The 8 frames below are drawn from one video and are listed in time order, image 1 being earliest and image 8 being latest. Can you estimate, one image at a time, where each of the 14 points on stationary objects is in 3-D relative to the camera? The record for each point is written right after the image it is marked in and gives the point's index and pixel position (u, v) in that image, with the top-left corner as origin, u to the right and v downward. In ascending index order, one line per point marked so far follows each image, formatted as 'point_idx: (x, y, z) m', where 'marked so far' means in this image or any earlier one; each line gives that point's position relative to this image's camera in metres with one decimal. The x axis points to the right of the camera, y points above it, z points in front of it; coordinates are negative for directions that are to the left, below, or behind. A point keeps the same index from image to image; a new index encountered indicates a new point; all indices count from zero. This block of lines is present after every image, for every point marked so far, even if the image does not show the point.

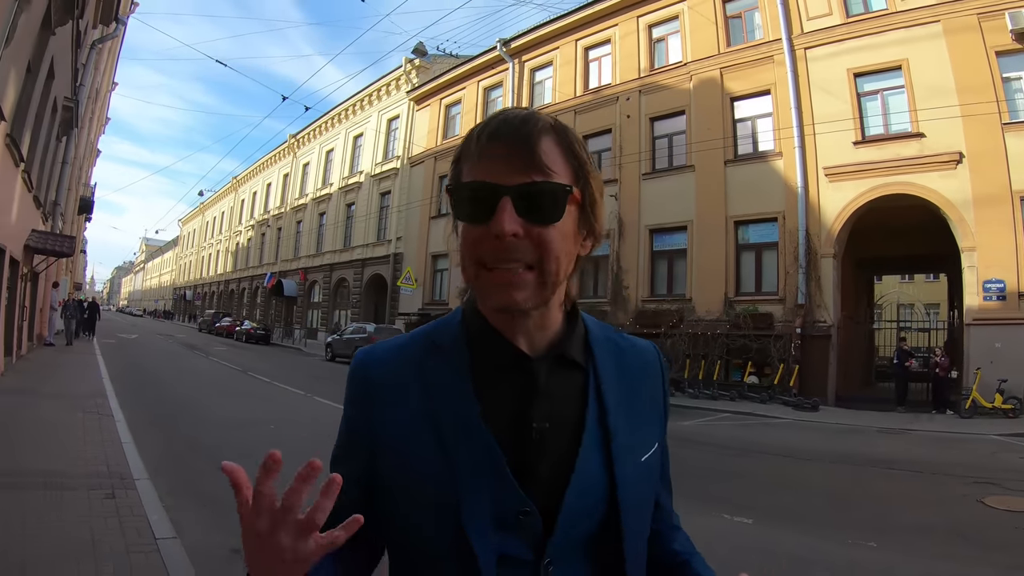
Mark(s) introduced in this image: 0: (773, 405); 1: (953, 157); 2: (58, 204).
0: (+6.6, -3.0, +14.4) m
1: (+10.6, +3.3, +13.9) m
2: (-12.6, +2.4, +15.8) m
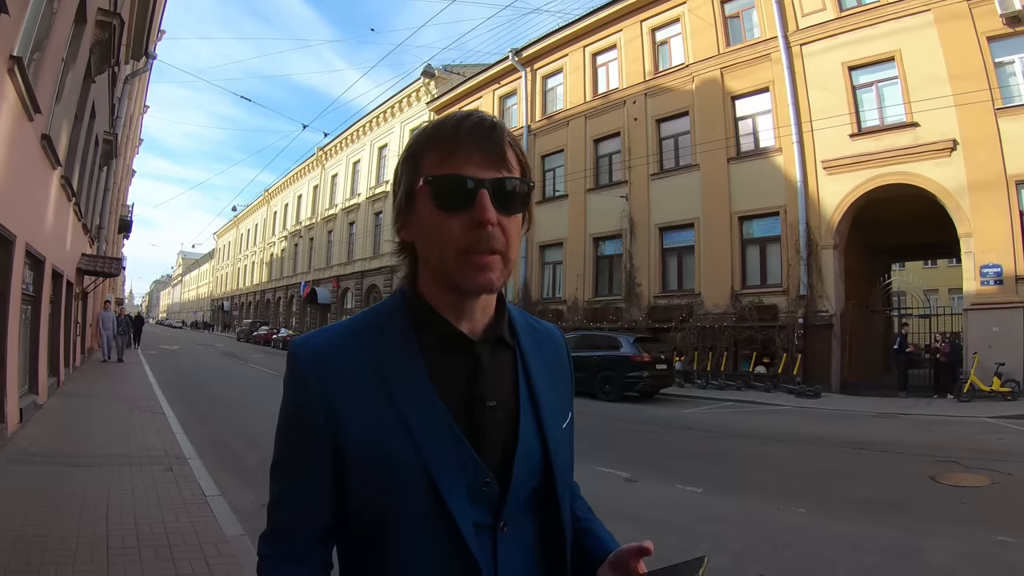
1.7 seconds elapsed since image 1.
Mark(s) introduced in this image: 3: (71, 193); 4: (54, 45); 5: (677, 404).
0: (+7.0, -2.8, +14.9) m
1: (+10.7, +3.6, +14.2) m
2: (-12.4, +1.9, +17.2) m
3: (-7.3, +1.6, +9.4) m
4: (-5.0, +2.6, +6.1) m
5: (+4.1, -2.8, +13.8) m
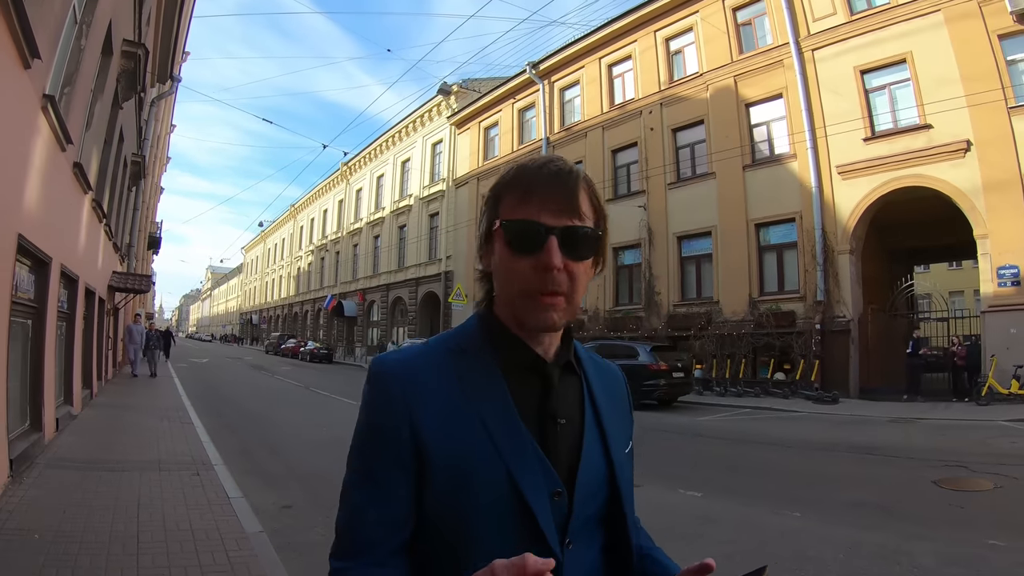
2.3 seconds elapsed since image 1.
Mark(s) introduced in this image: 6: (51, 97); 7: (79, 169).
0: (+7.4, -2.9, +14.8) m
1: (+11.0, +3.5, +14.1) m
2: (-12.0, +1.4, +18.0) m
3: (-7.2, +1.3, +9.9) m
4: (-5.0, +2.4, +6.5) m
5: (+4.5, -3.0, +13.8) m
6: (-3.9, +1.6, +4.8) m
7: (-5.4, +1.5, +7.1) m
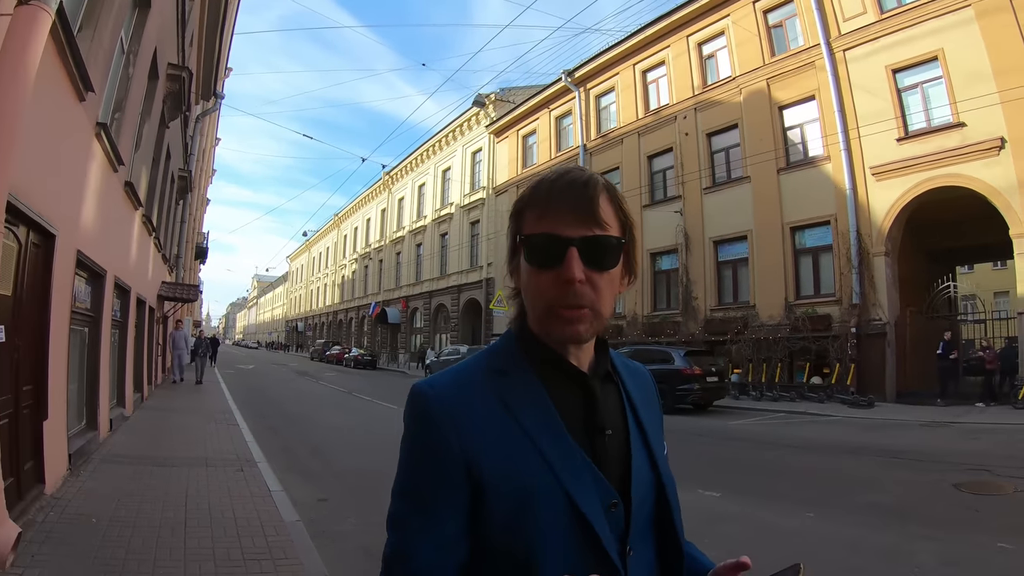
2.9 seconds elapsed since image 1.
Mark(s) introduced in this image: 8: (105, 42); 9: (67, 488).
0: (+8.1, -3.0, +14.6) m
1: (+11.6, +3.5, +13.7) m
2: (-11.0, +1.1, +18.9) m
3: (-6.7, +1.1, +10.6) m
4: (-4.8, +2.3, +7.1) m
5: (+5.2, -3.1, +13.7) m
6: (-3.8, +1.5, +5.3) m
7: (-5.2, +1.4, +7.7) m
8: (-3.6, +2.1, +4.9) m
9: (-3.6, -1.6, +4.5) m
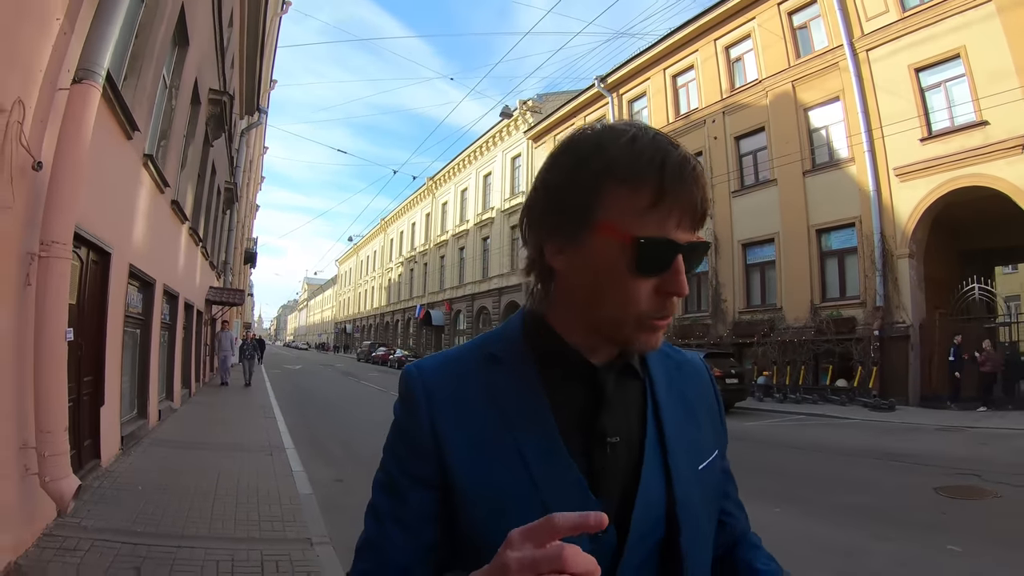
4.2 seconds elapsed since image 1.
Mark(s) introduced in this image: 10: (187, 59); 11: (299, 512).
0: (+8.7, -3.1, +14.5) m
1: (+12.1, +3.4, +13.4) m
2: (-10.1, +0.9, +20.3) m
3: (-6.4, +1.0, +11.7) m
4: (-4.7, +2.2, +8.1) m
5: (+5.7, -3.2, +13.9) m
6: (-3.9, +1.4, +6.2) m
7: (-5.1, +1.3, +8.7) m
8: (-3.7, +2.1, +5.8) m
9: (-3.7, -1.7, +5.3) m
10: (-4.5, +3.2, +7.9) m
11: (-1.7, -1.8, +4.5) m
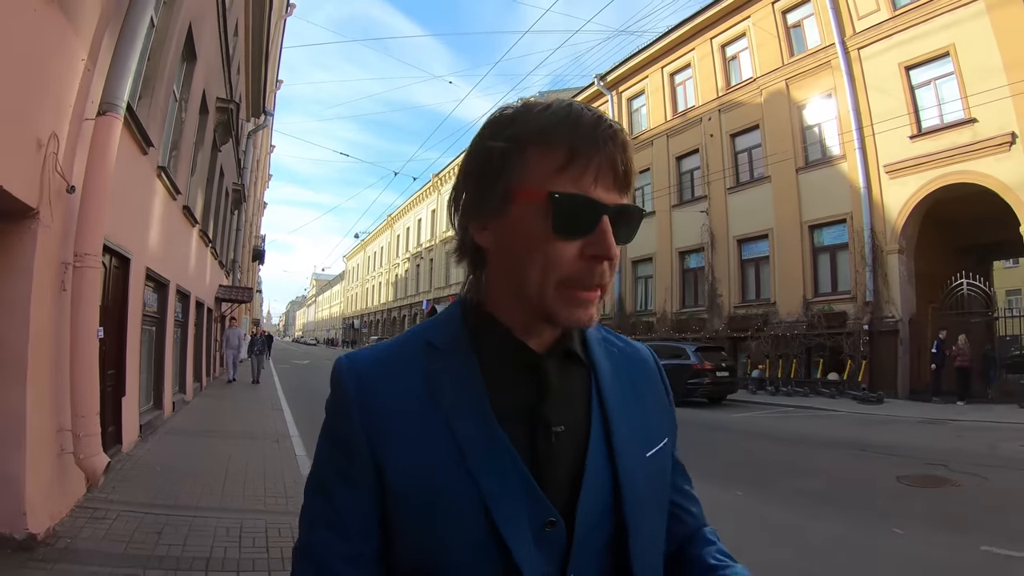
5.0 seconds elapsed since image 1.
0: (+8.6, -2.9, +14.9) m
1: (+12.0, +3.6, +13.7) m
2: (-10.1, +1.0, +20.9) m
3: (-6.5, +1.0, +12.2) m
4: (-4.9, +2.2, +8.6) m
5: (+5.6, -3.1, +14.3) m
6: (-4.1, +1.4, +6.7) m
7: (-5.2, +1.3, +9.2) m
8: (-3.9, +2.0, +6.3) m
9: (-3.9, -1.7, +5.9) m
10: (-4.7, +3.2, +8.4) m
11: (-1.9, -1.8, +5.0) m
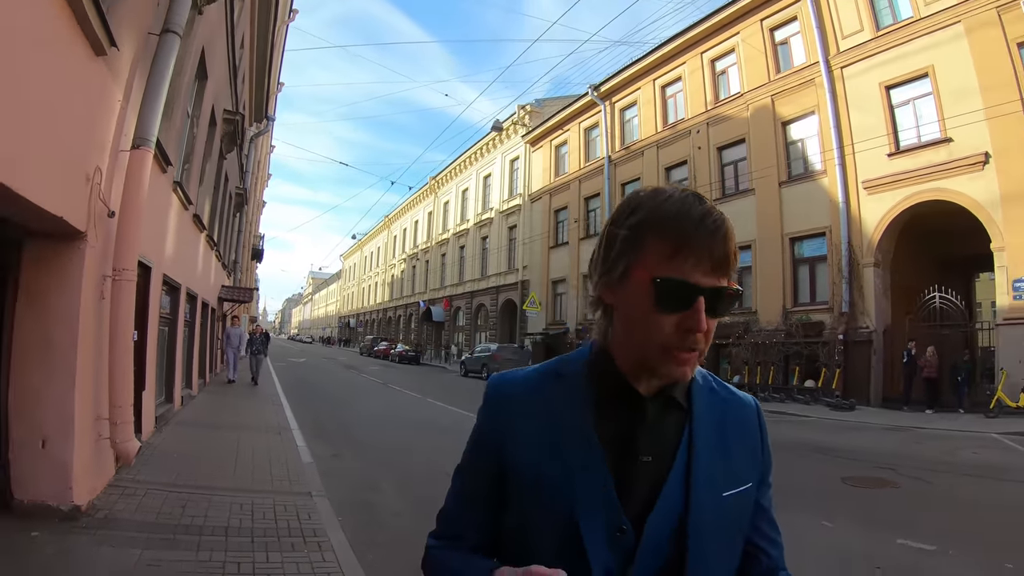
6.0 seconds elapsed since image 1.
0: (+8.3, -3.2, +15.6) m
1: (+11.8, +3.2, +14.4) m
2: (-10.4, +1.0, +21.5) m
3: (-6.8, +1.0, +12.8) m
4: (-5.1, +2.2, +9.2) m
5: (+5.3, -3.3, +15.0) m
6: (-4.3, +1.4, +7.3) m
7: (-5.5, +1.2, +9.8) m
8: (-4.1, +2.0, +6.9) m
9: (-4.1, -1.7, +6.5) m
10: (-4.9, +3.1, +9.1) m
11: (-2.1, -1.9, +5.7) m
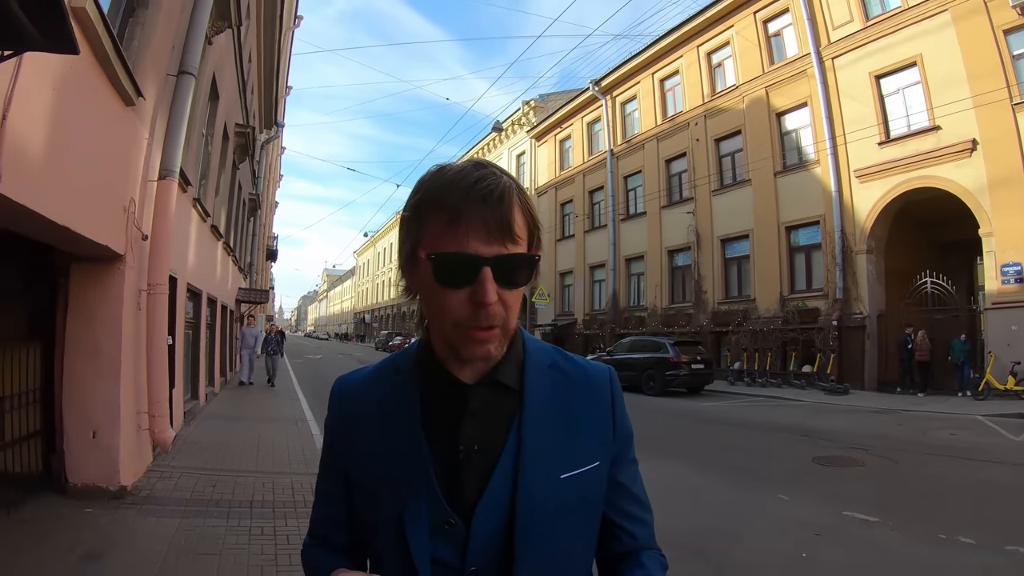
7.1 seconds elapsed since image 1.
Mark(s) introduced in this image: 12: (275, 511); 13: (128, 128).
0: (+8.4, -2.9, +16.1) m
1: (+11.7, +3.6, +14.7) m
2: (-10.2, +1.0, +22.3) m
3: (-6.8, +0.9, +13.6) m
4: (-5.2, +2.1, +9.9) m
5: (+5.4, -3.1, +15.6) m
6: (-4.4, +1.3, +8.0) m
7: (-5.6, +1.1, +10.6) m
8: (-4.2, +1.9, +7.6) m
9: (-4.2, -1.8, +7.3) m
10: (-5.0, +3.0, +9.8) m
11: (-2.2, -2.0, +6.4) m
12: (-1.9, -1.8, +4.6) m
13: (-3.3, +1.4, +4.9) m
